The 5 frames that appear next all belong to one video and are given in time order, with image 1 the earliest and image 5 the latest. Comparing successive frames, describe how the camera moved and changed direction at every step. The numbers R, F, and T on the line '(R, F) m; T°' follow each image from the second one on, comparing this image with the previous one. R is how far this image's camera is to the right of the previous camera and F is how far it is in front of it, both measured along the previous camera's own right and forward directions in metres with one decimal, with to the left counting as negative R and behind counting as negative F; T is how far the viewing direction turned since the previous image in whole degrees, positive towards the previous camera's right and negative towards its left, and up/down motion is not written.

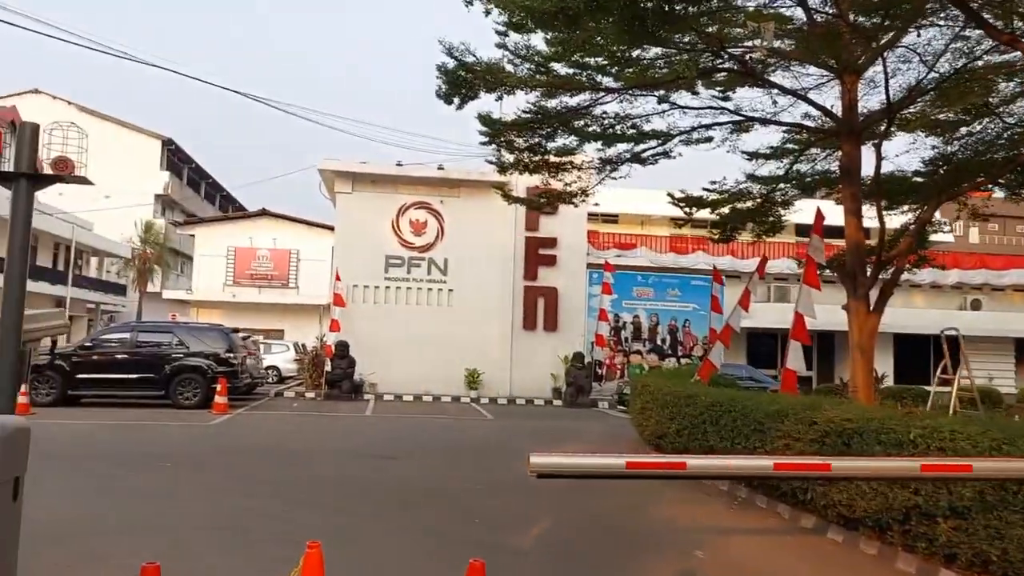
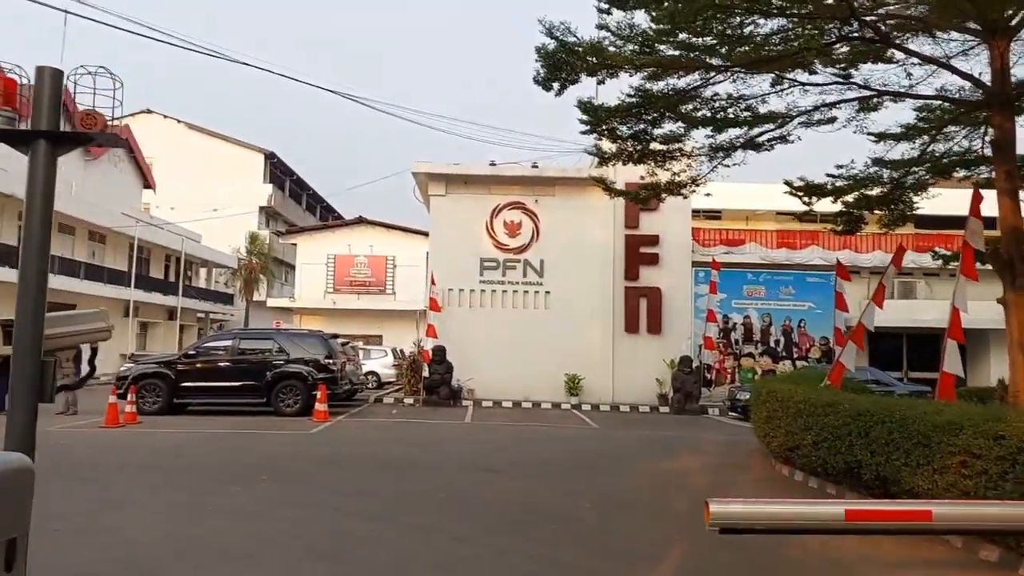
(-0.2, +0.8) m; -7°
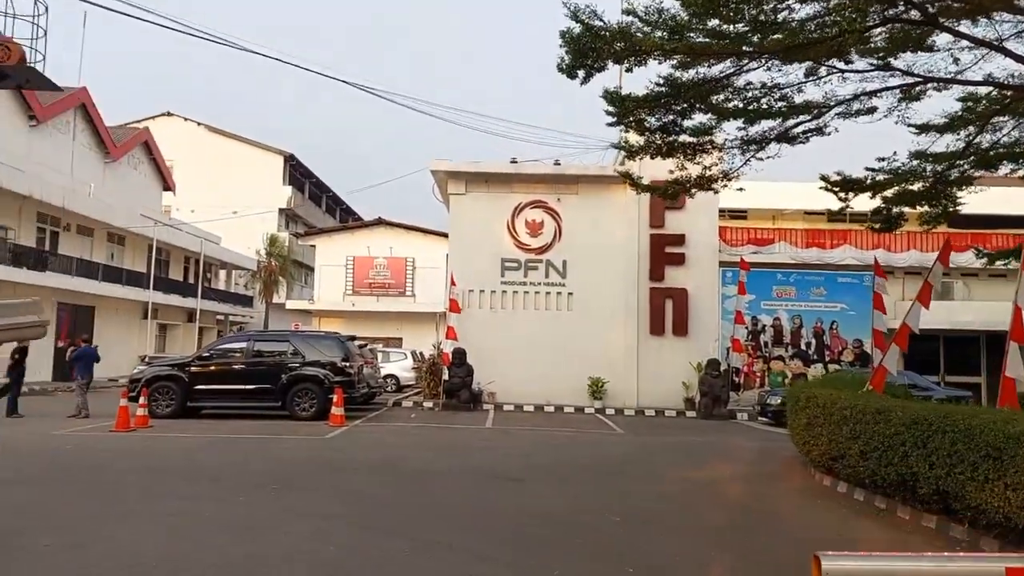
(0.0, +0.6) m; -1°
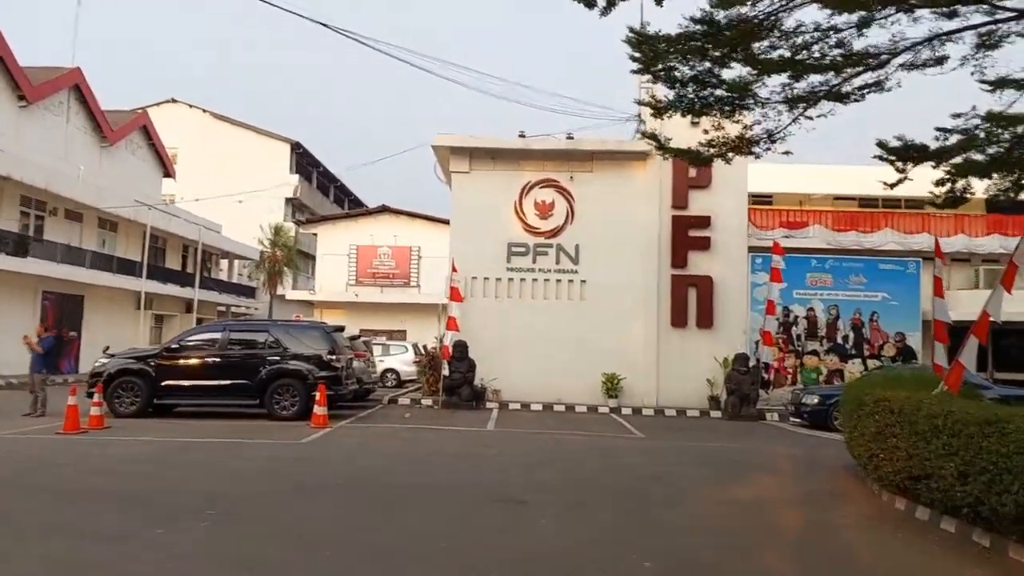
(+0.1, +1.8) m; -1°
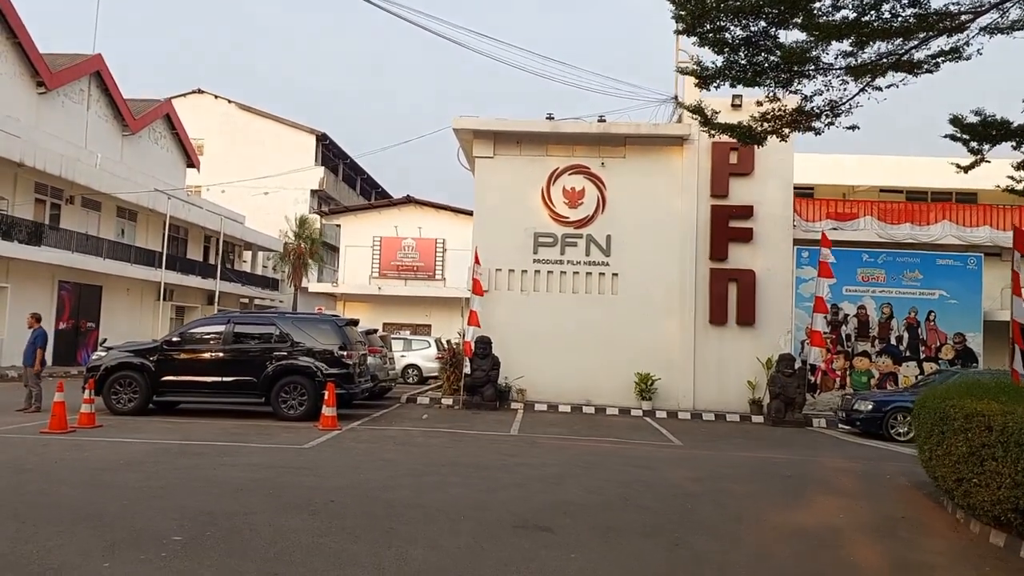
(0.0, +1.2) m; -2°
